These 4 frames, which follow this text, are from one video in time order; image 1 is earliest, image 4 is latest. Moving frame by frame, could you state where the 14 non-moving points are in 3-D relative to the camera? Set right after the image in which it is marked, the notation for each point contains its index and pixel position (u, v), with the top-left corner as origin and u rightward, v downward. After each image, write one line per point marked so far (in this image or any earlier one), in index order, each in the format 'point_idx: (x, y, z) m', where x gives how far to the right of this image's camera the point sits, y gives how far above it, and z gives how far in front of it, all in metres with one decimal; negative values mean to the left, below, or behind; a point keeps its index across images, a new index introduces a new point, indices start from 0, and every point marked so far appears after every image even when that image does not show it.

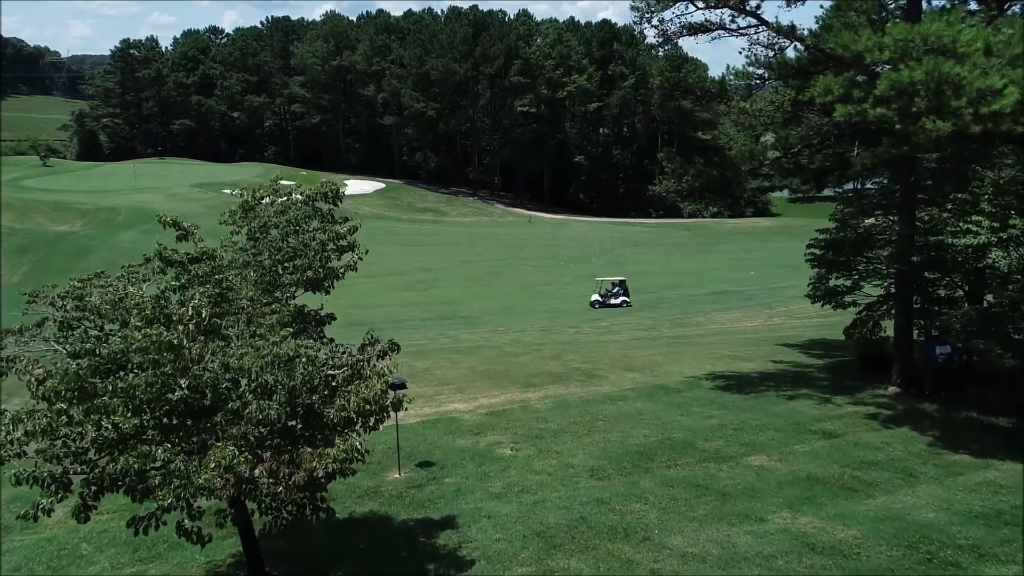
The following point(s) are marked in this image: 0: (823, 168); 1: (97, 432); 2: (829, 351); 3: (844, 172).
0: (+5.1, +2.3, +13.7) m
1: (-2.8, -1.0, +5.5) m
2: (+7.6, -1.5, +19.4) m
3: (+5.7, +2.0, +14.0) m
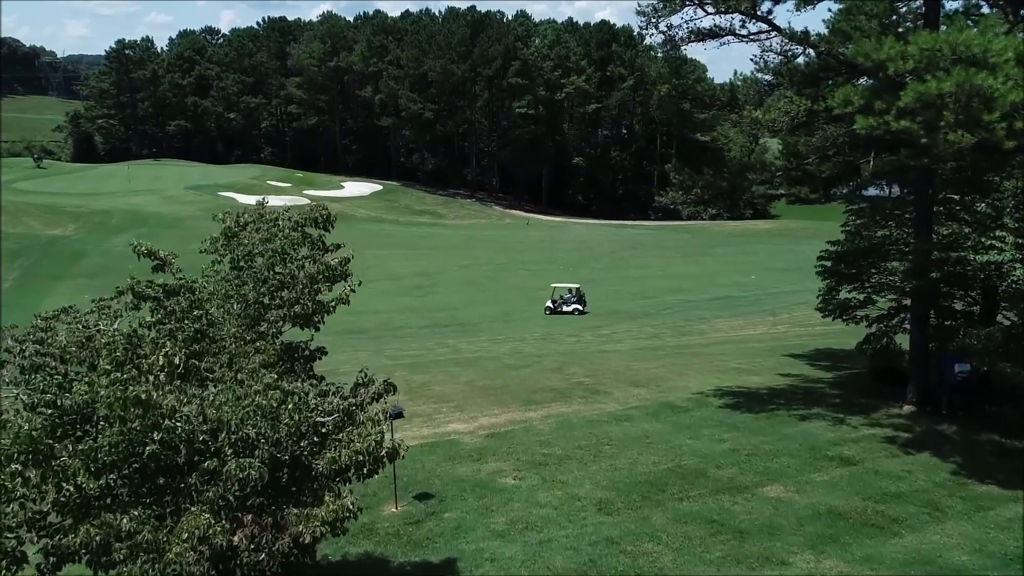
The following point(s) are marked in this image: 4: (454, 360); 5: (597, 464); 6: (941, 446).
0: (+5.1, +2.0, +13.2) m
1: (-2.8, -1.3, +5.0) m
2: (+7.6, -1.8, +18.9) m
3: (+5.7, +1.8, +13.5) m
4: (-1.4, -1.8, +19.9) m
5: (+1.1, -2.2, +10.3) m
6: (+5.7, -2.1, +10.9) m
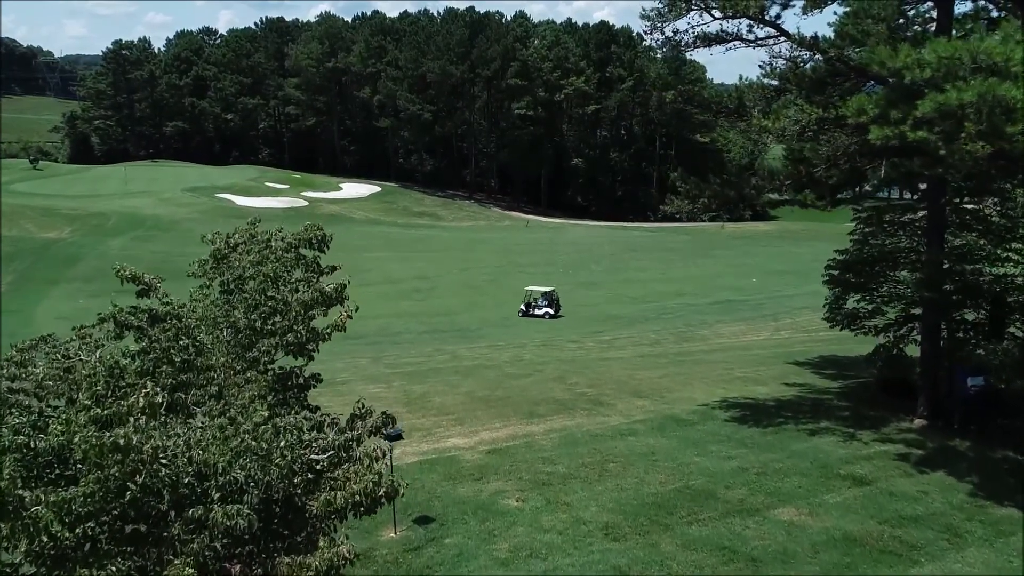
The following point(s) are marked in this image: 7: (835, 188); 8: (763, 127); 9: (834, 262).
0: (+5.2, +1.8, +12.9) m
1: (-2.7, -1.4, +4.7) m
2: (+7.6, -1.9, +18.6) m
3: (+5.7, +1.6, +13.2) m
4: (-1.4, -1.9, +19.5) m
5: (+1.1, -2.4, +10.0) m
6: (+5.8, -2.3, +10.6) m
7: (+5.1, +1.7, +13.0) m
8: (+4.1, +2.6, +13.2) m
9: (+6.1, +0.5, +15.3) m
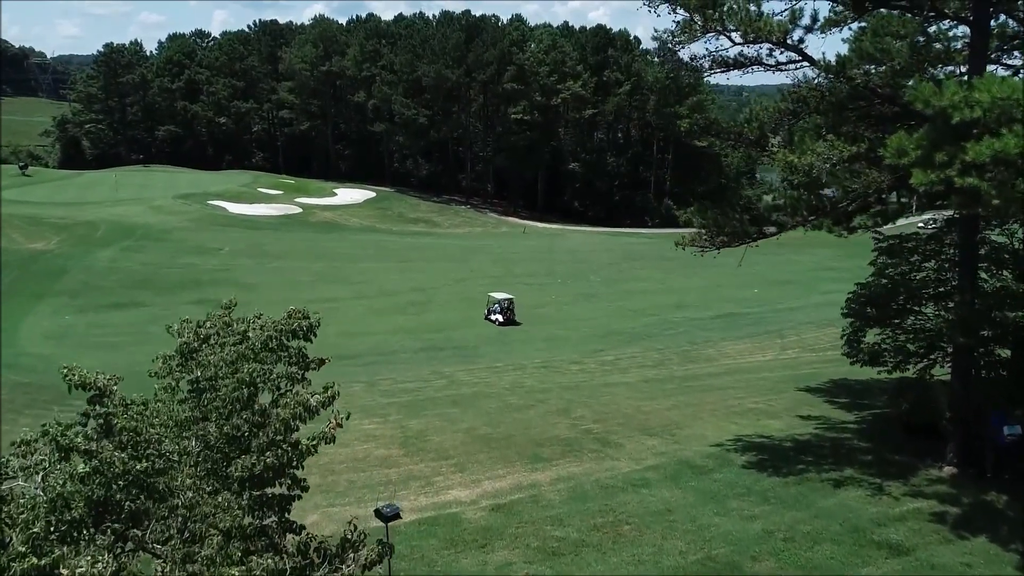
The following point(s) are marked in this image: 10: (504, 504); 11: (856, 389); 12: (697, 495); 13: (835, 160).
0: (+5.2, +1.2, +12.1) m
1: (-2.6, -2.0, +3.9) m
2: (+7.6, -2.5, +17.9) m
3: (+5.8, +1.0, +12.4) m
4: (-1.4, -2.5, +18.7) m
5: (+1.2, -3.0, +9.2) m
6: (+5.9, -2.9, +9.8) m
7: (+5.1, +1.1, +12.2) m
8: (+4.2, +2.0, +12.5) m
9: (+6.1, -0.1, +14.6) m
10: (-0.1, -2.9, +11.0) m
11: (+8.3, -2.4, +19.5) m
12: (+2.5, -2.9, +11.2) m
13: (+4.8, +2.0, +12.2) m
